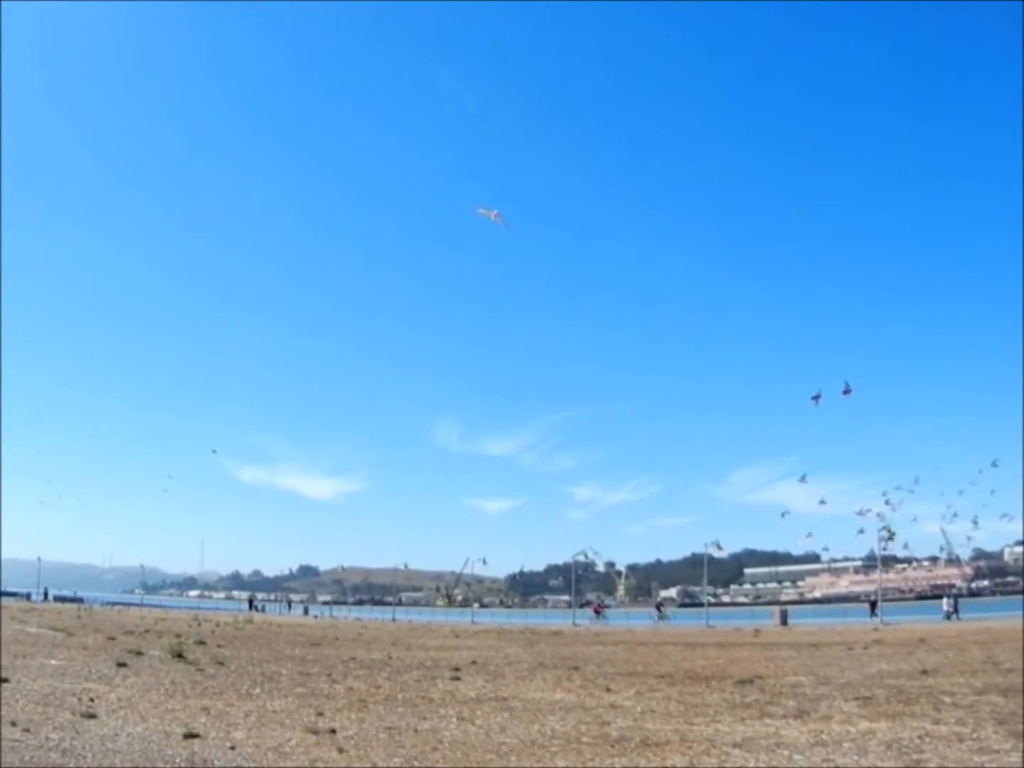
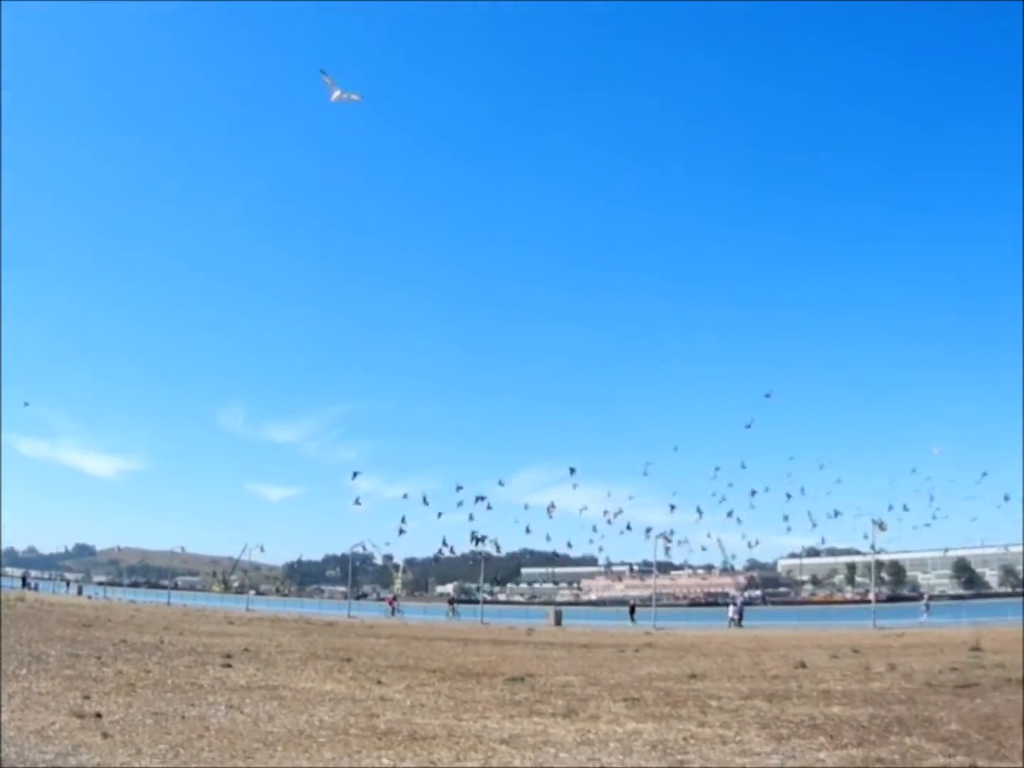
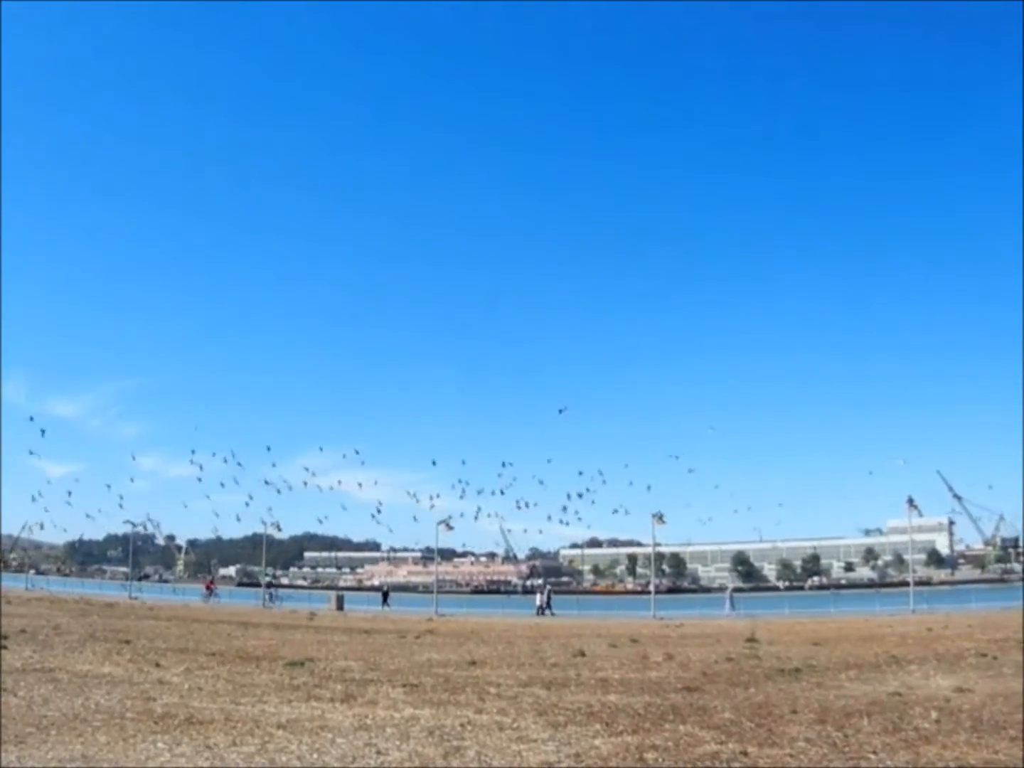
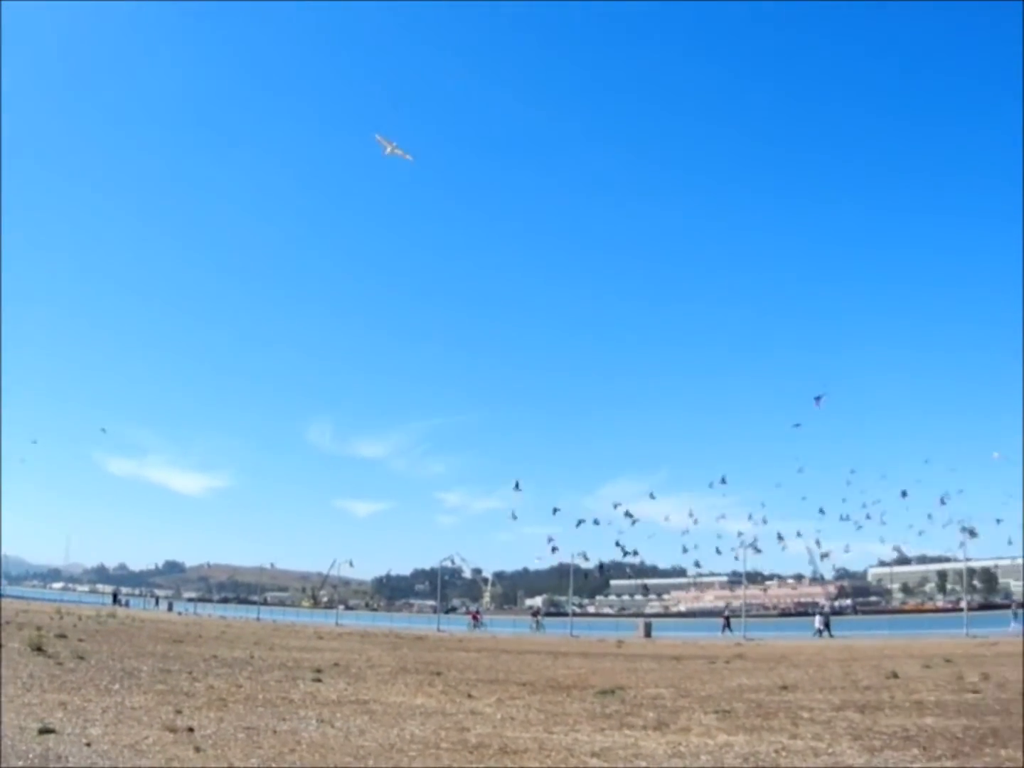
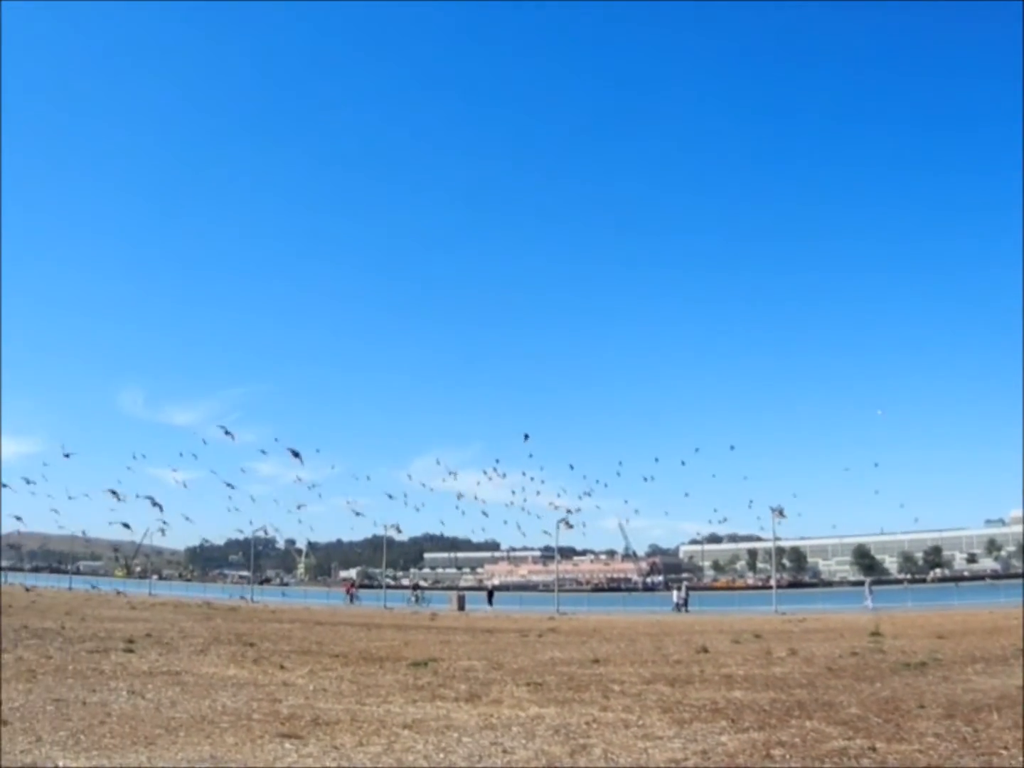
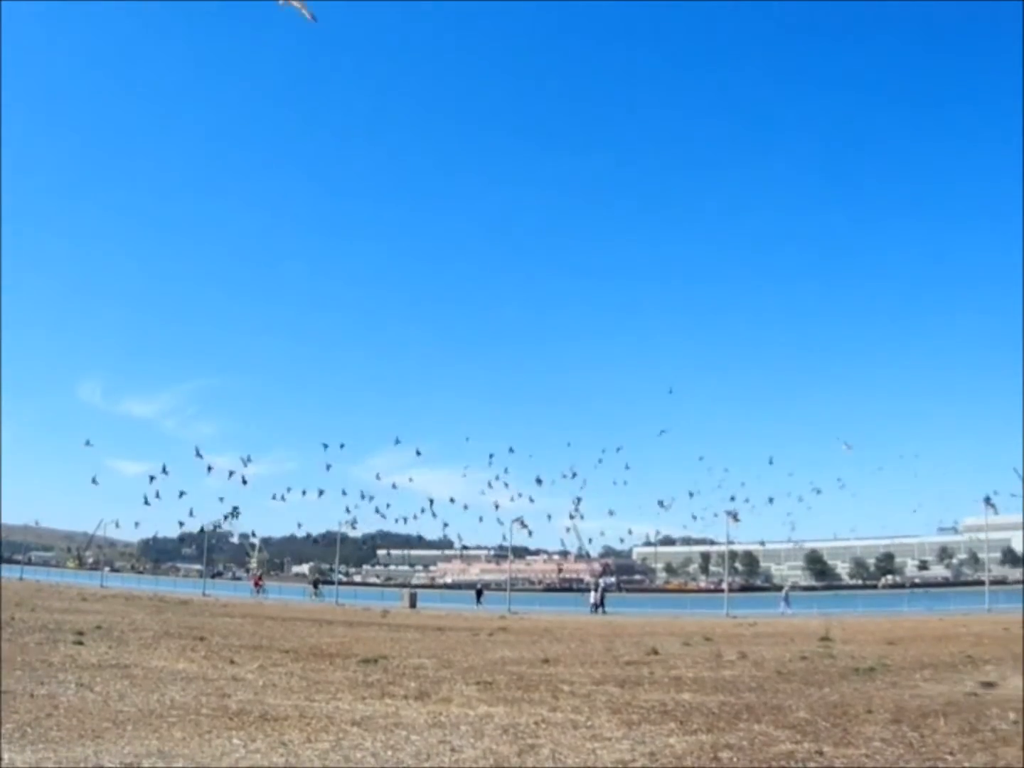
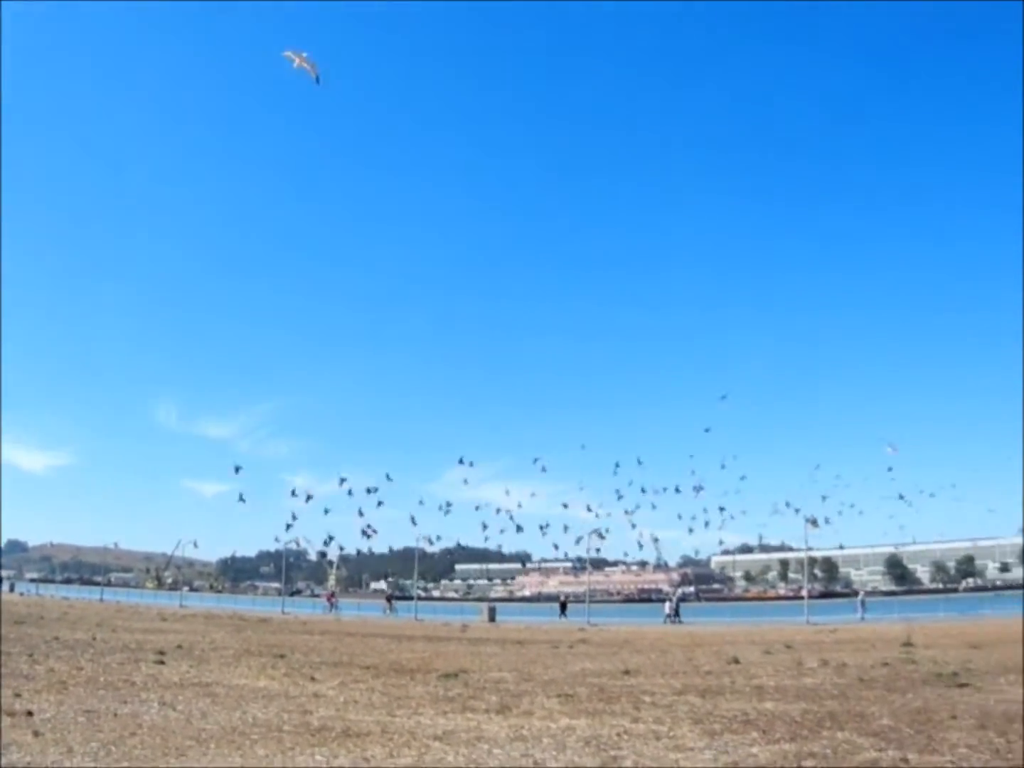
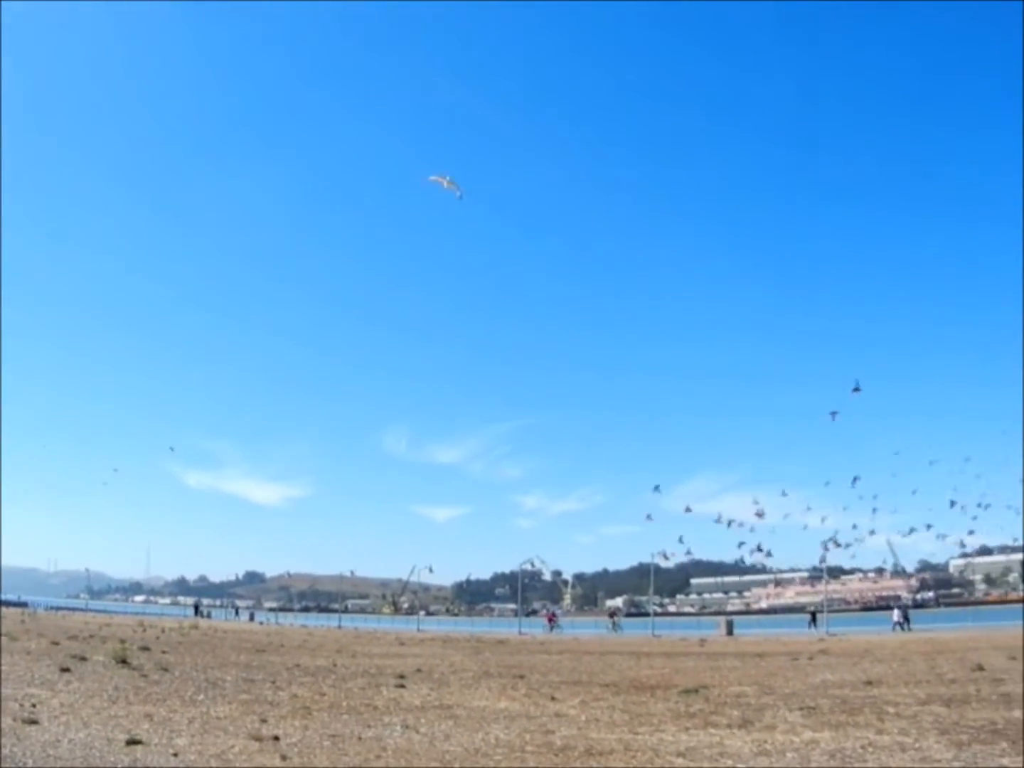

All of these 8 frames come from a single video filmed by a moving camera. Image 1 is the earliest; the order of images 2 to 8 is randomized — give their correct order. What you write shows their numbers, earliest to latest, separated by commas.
8, 4, 2, 7, 6, 3, 5
